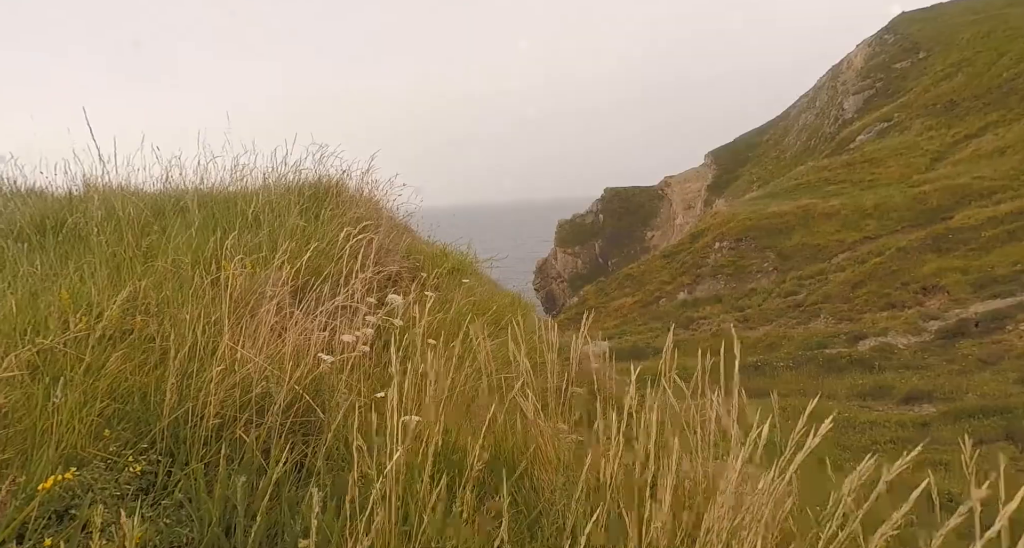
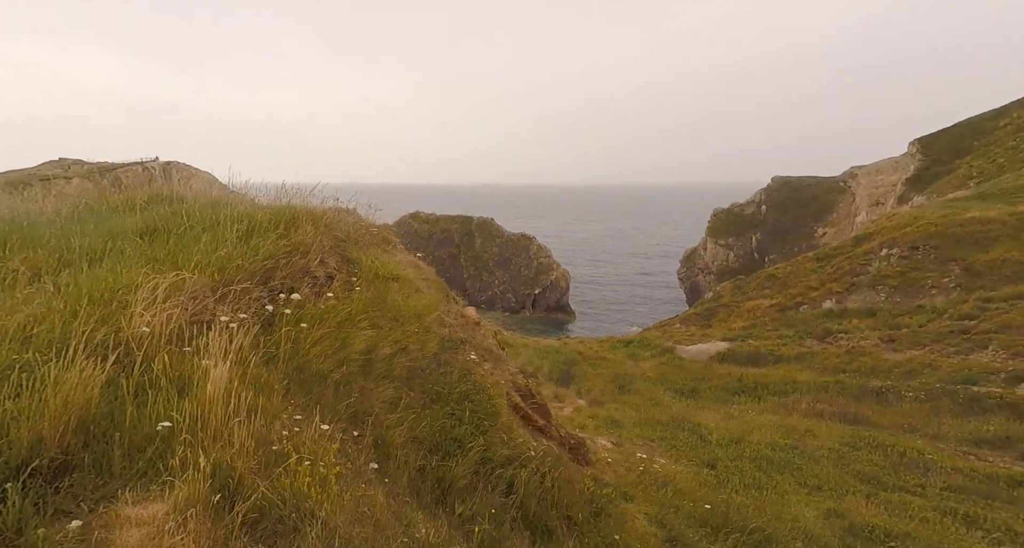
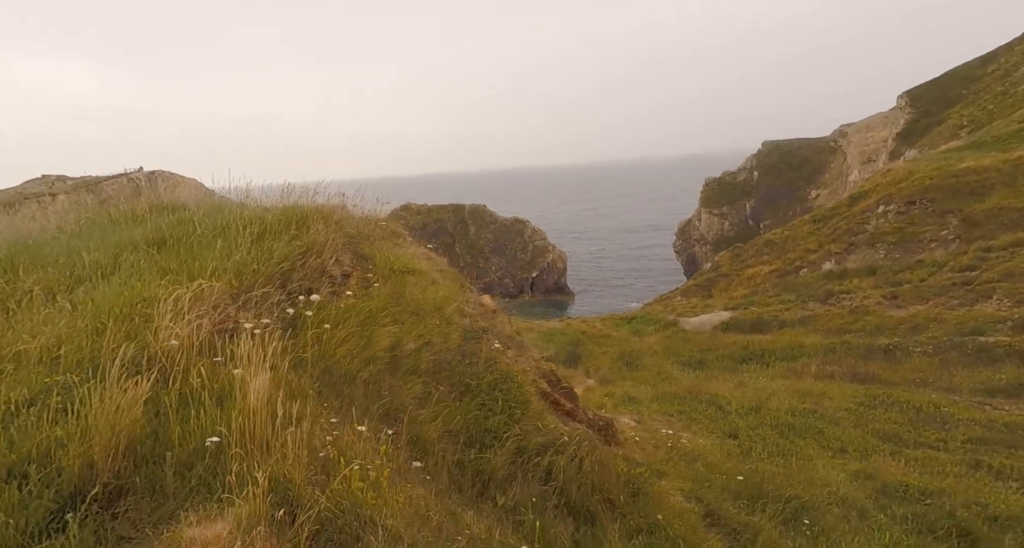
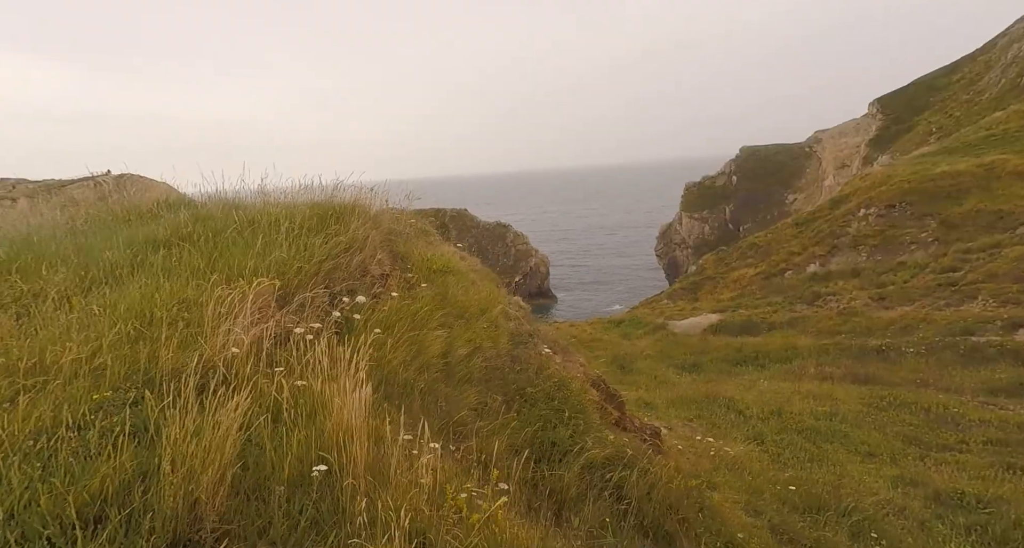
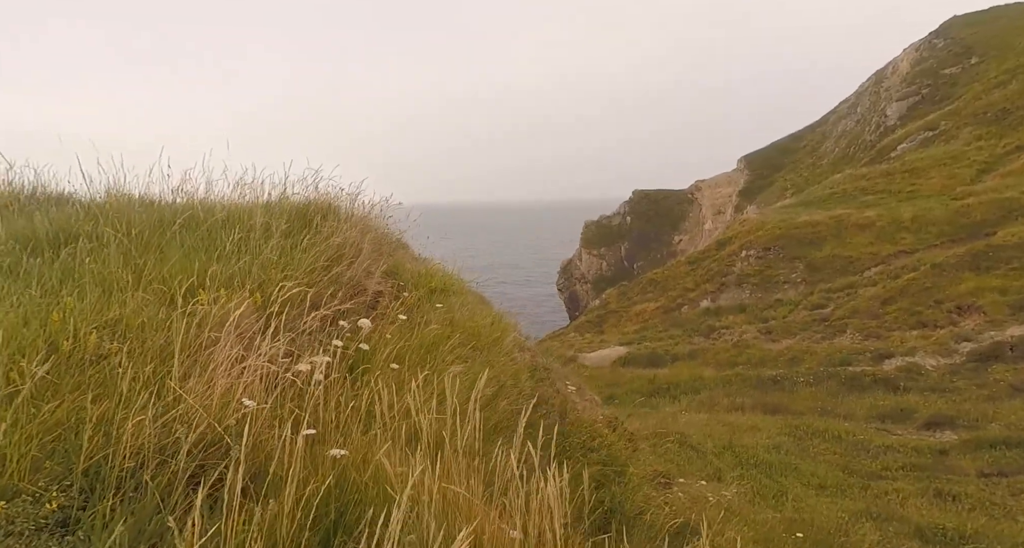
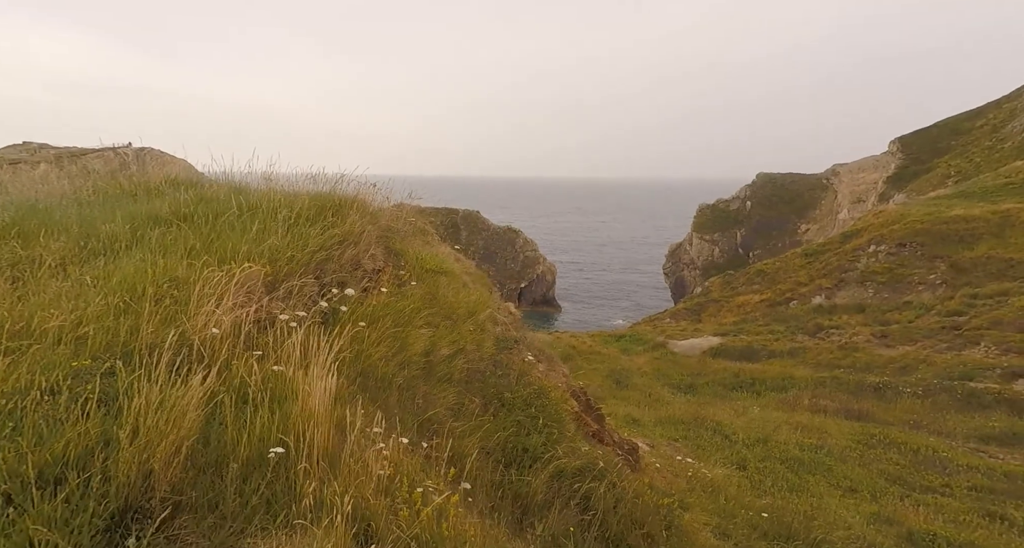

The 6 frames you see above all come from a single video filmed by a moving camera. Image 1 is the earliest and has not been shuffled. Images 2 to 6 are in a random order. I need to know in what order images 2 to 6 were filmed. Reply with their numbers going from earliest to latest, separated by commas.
5, 4, 6, 3, 2
